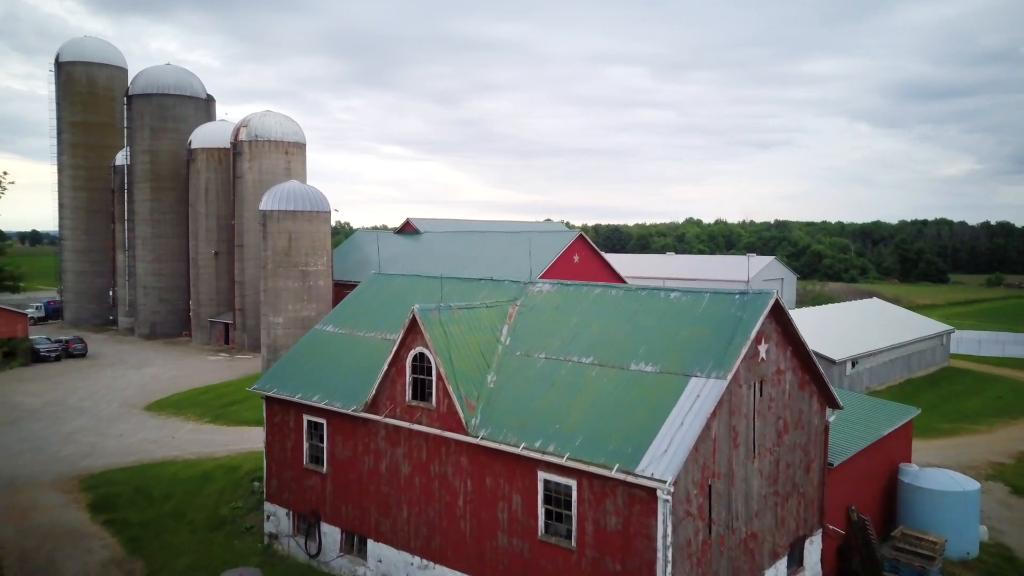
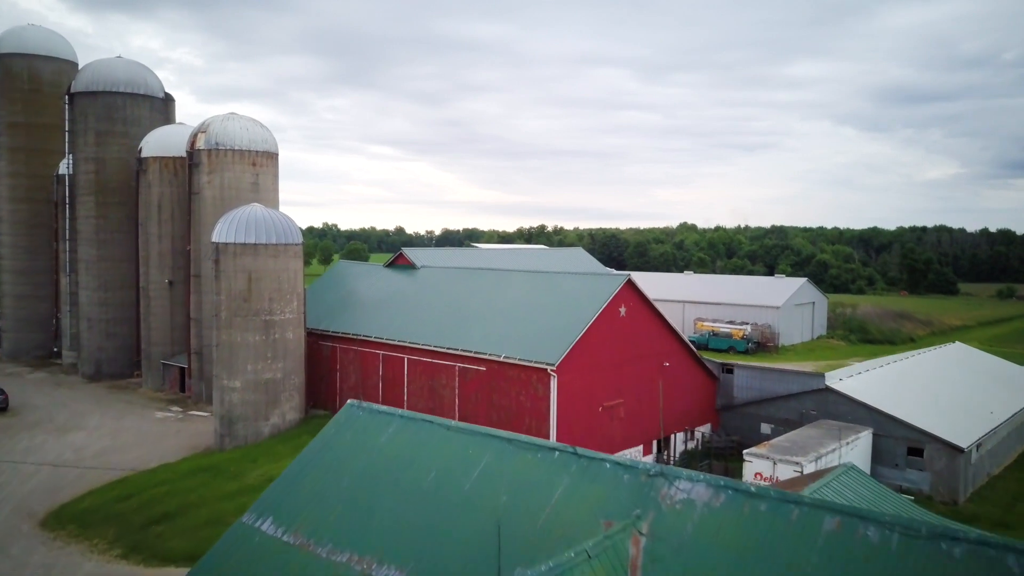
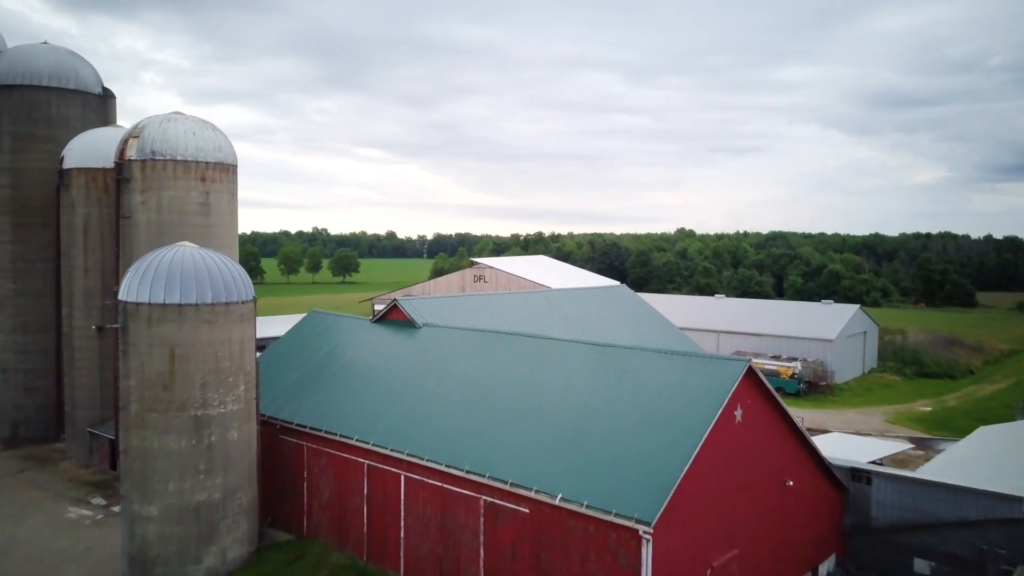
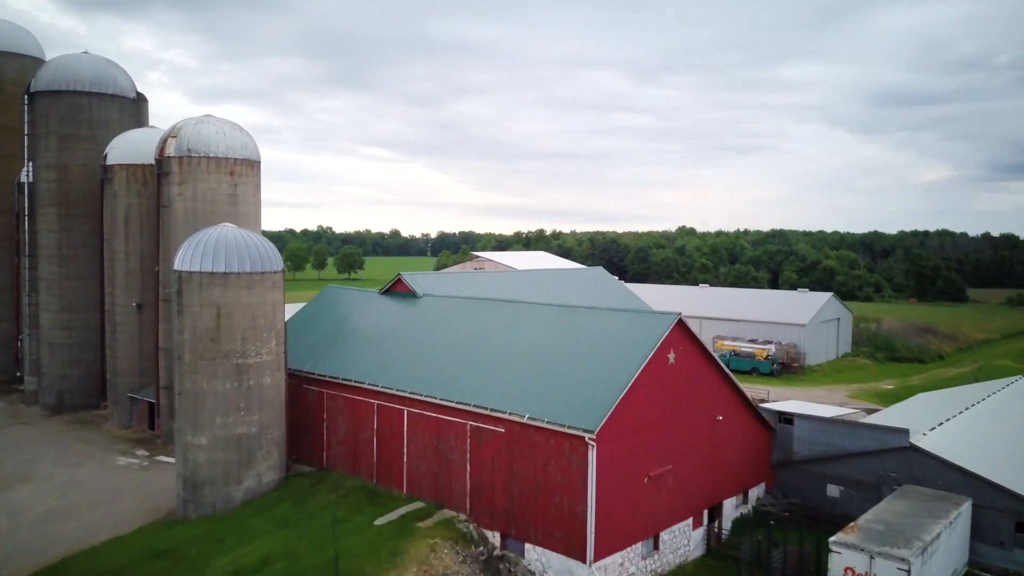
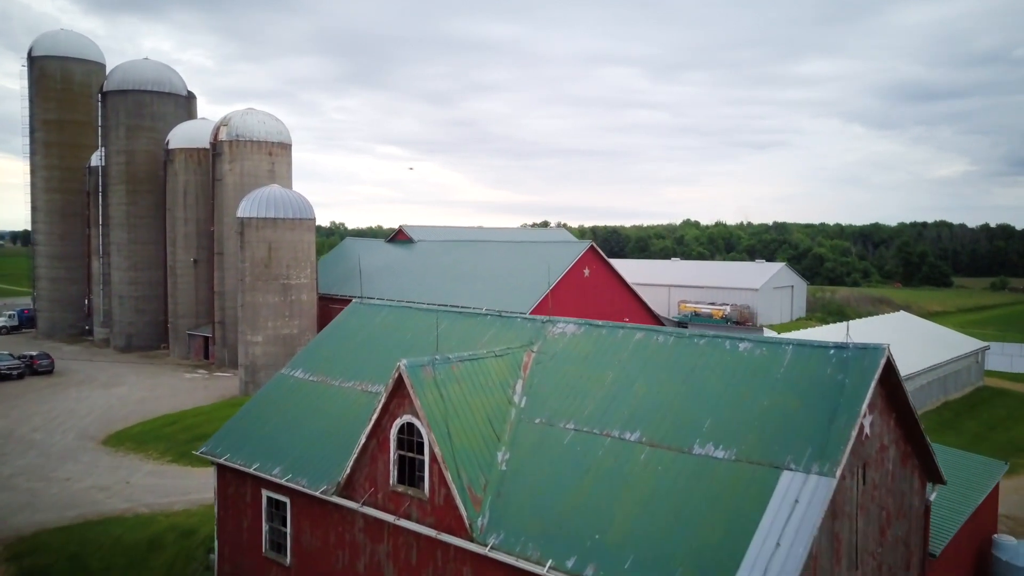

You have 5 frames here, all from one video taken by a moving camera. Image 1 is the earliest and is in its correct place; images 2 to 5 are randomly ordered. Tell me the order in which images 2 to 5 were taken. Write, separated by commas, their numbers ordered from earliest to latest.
5, 2, 4, 3
